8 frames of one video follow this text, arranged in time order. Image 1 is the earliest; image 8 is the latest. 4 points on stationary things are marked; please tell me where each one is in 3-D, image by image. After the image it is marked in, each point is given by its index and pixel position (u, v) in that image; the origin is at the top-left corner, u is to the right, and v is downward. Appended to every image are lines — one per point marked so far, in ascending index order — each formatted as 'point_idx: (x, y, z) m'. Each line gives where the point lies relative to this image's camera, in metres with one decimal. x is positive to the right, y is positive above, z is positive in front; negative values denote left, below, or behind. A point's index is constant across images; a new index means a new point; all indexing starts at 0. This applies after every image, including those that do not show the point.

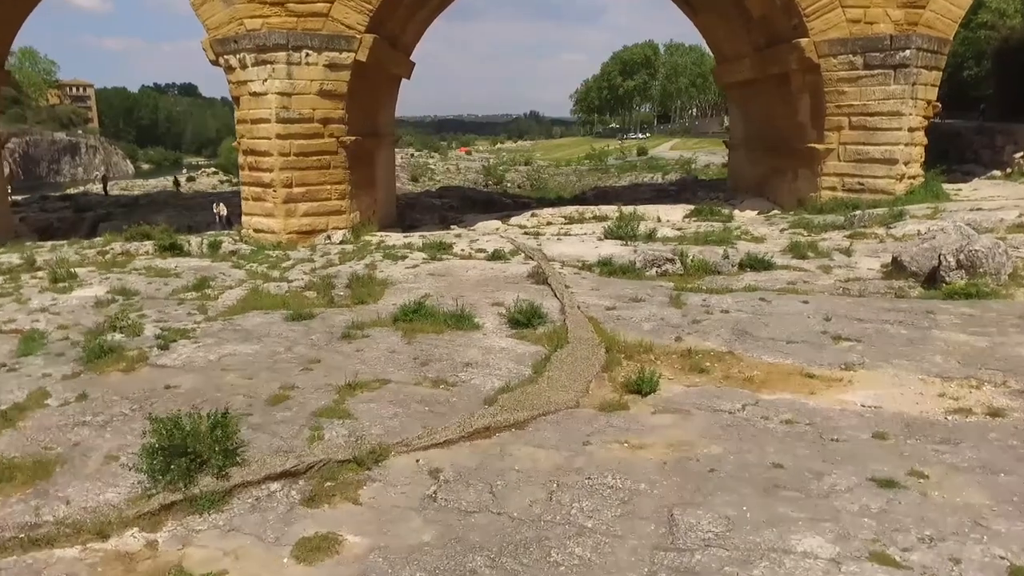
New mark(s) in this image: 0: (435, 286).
0: (-0.8, 0.0, +7.7) m
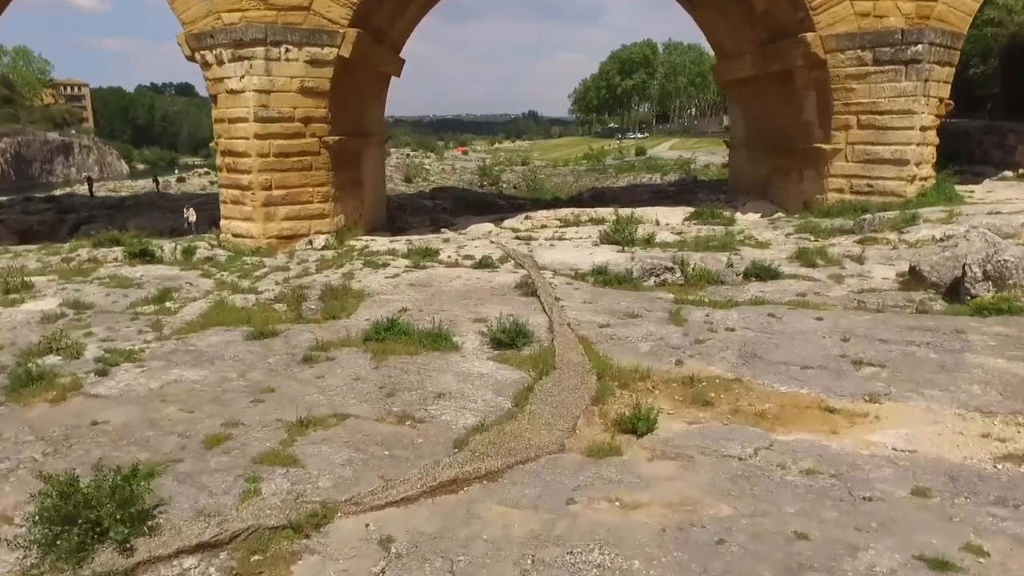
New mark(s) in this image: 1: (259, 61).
0: (-0.9, -0.1, +7.1) m
1: (-3.6, +3.2, +11.2) m
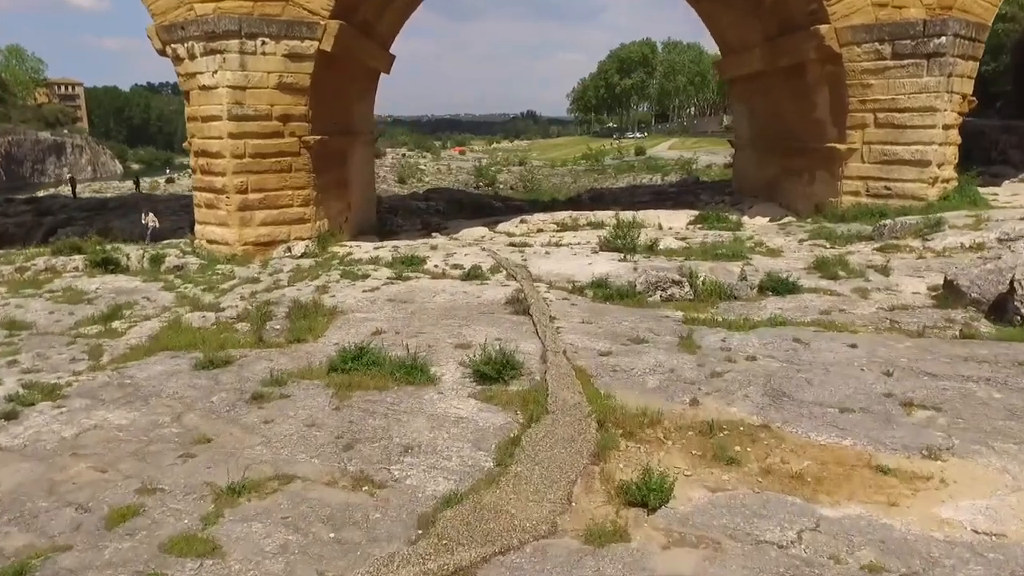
0: (-1.0, -0.3, +6.4) m
1: (-3.7, +3.1, +10.5) m
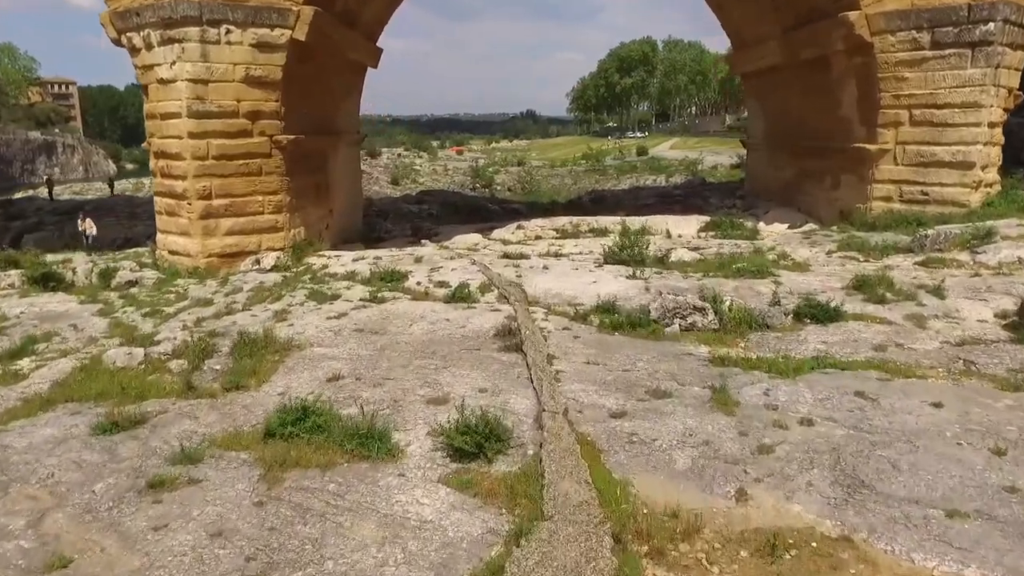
0: (-1.1, -0.5, +5.3) m
1: (-3.8, +2.9, +9.4) m
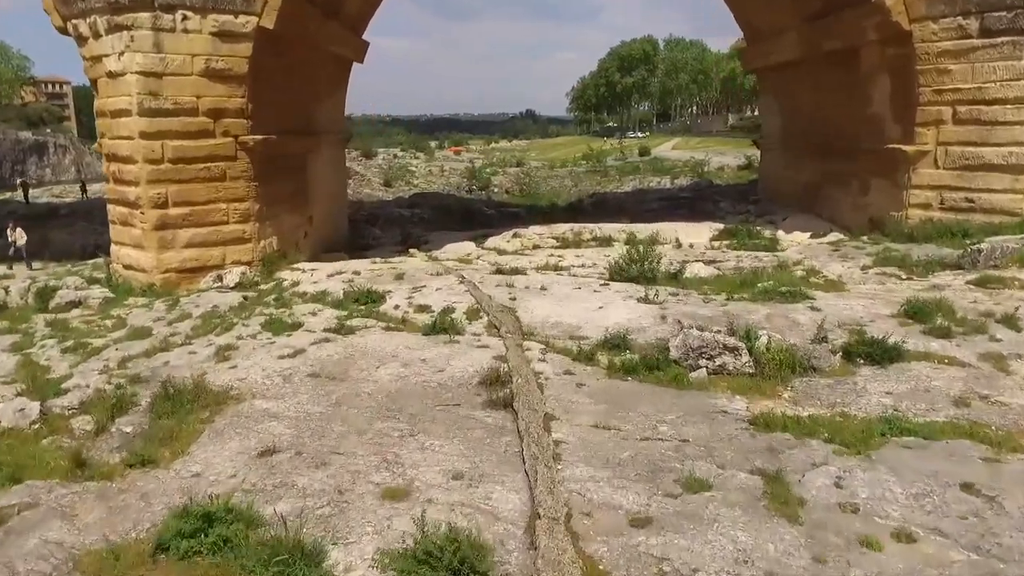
0: (-1.1, -0.7, +4.2) m
1: (-3.8, +2.7, +8.3) m
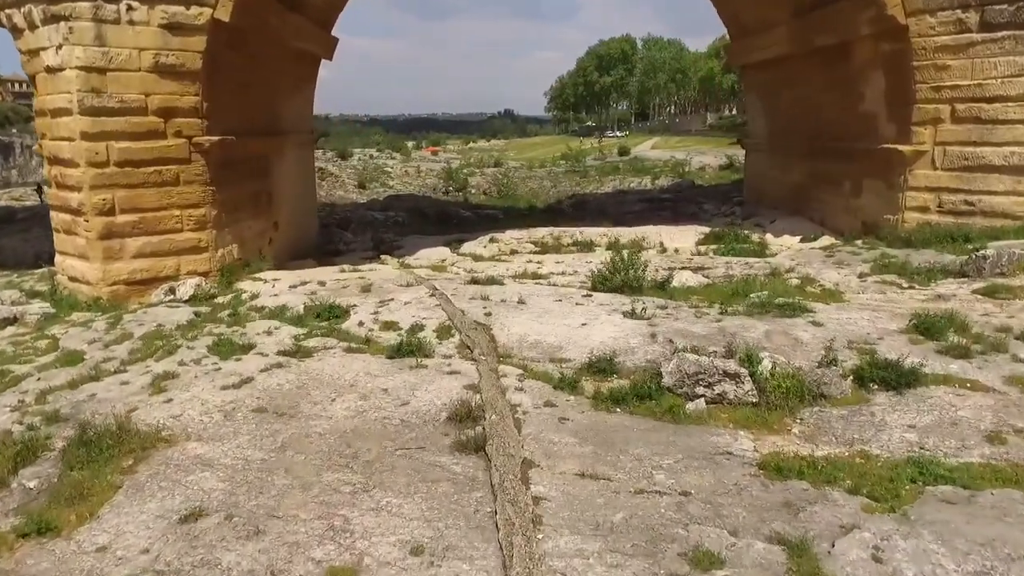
0: (-1.2, -0.8, +3.6) m
1: (-4.1, +2.5, +7.6) m
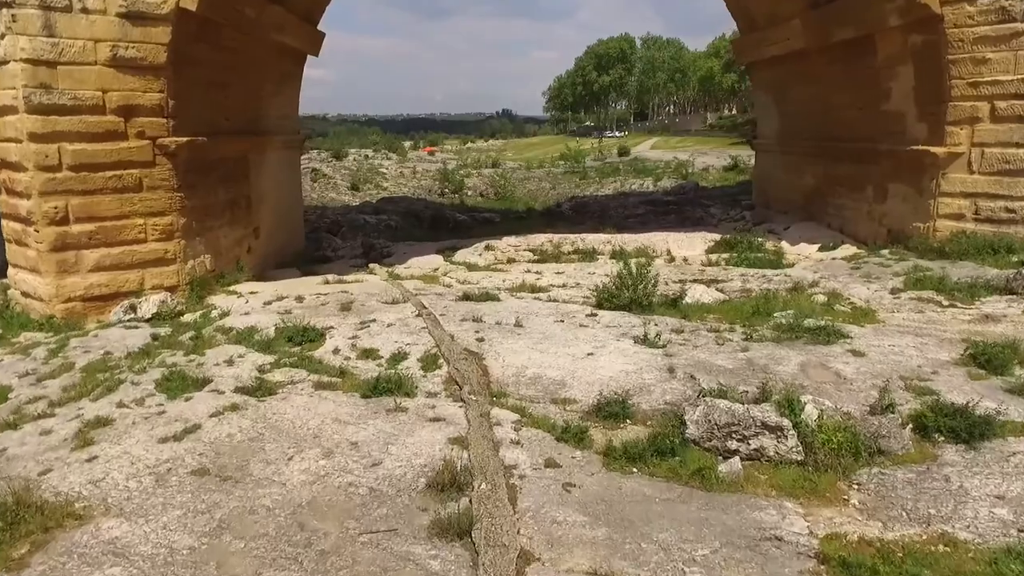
0: (-1.3, -1.0, +2.8) m
1: (-4.1, +2.4, +6.8) m
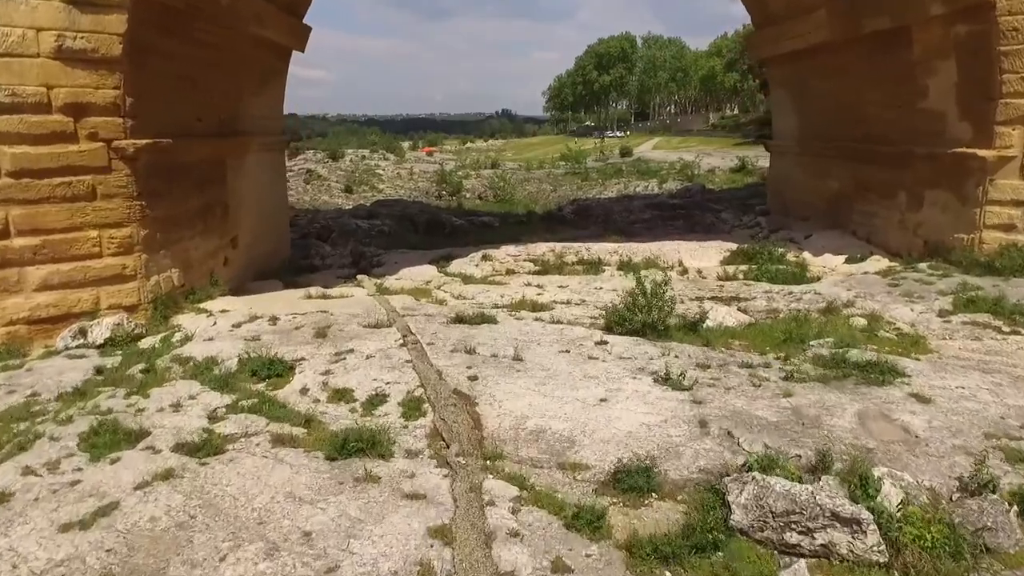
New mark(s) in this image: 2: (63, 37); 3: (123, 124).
0: (-1.3, -1.1, +2.0) m
1: (-4.1, +2.2, +6.0) m
2: (-3.6, +2.0, +6.3) m
3: (-3.4, +1.4, +6.8) m
